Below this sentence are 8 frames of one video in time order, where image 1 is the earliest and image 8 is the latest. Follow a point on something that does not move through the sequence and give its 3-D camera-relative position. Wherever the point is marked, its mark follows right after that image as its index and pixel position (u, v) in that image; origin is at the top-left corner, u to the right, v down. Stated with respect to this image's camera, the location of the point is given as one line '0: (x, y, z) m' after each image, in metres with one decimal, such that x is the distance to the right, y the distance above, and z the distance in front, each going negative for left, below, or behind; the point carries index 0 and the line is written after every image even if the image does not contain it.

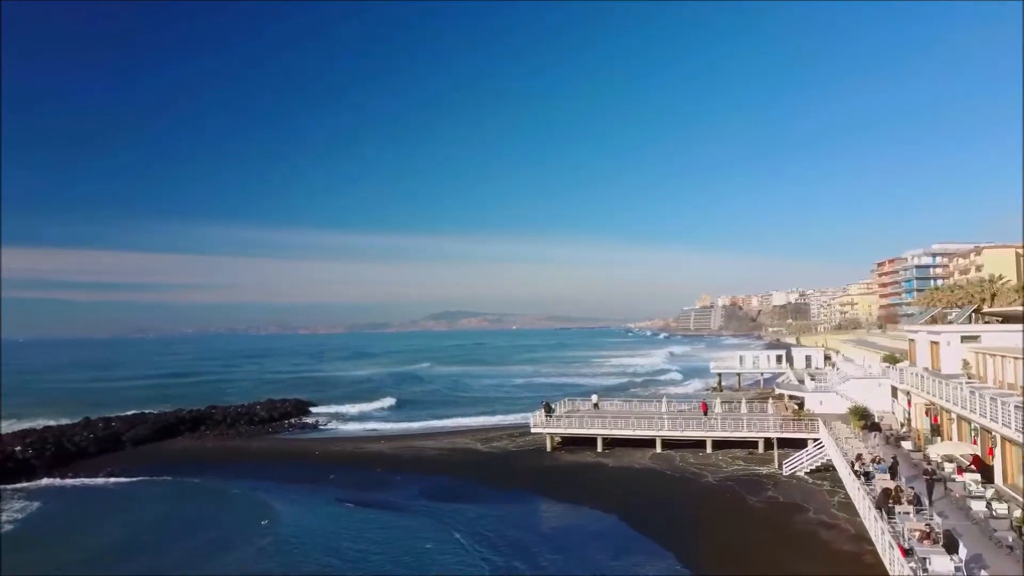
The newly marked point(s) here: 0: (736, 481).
0: (+6.8, -5.9, +18.4) m
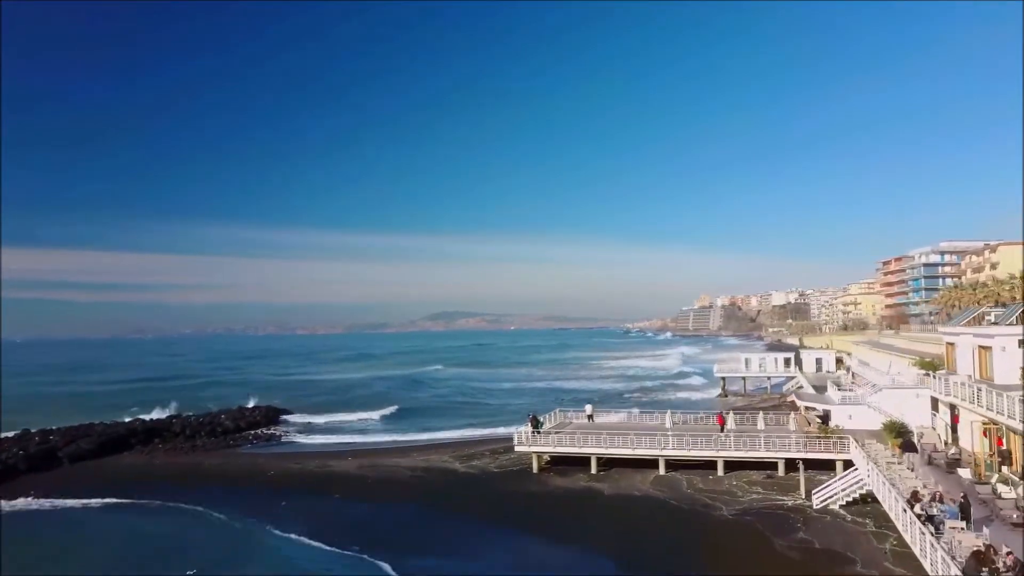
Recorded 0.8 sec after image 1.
0: (+6.1, -5.7, +15.3) m
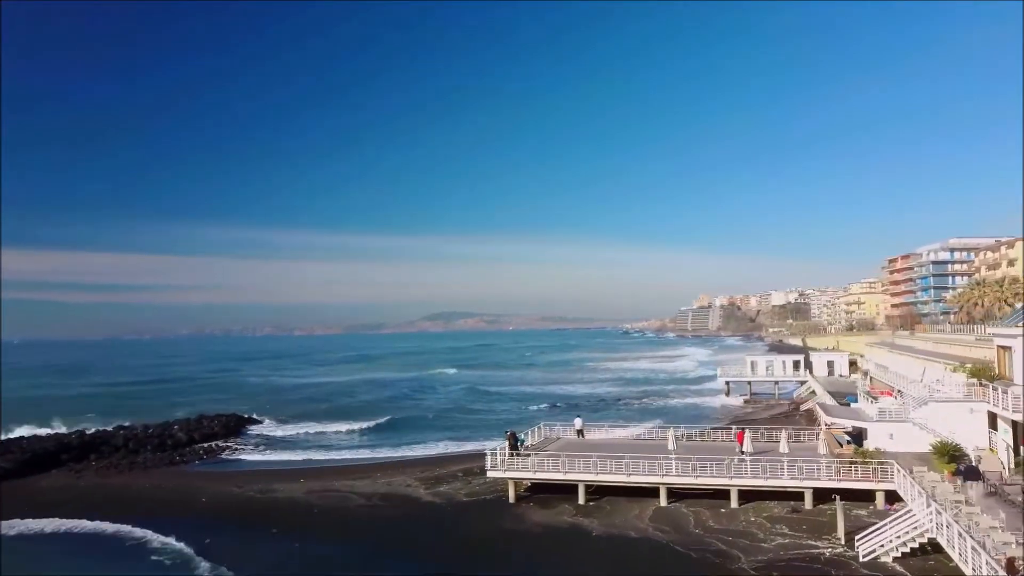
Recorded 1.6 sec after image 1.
0: (+5.4, -5.5, +12.0) m
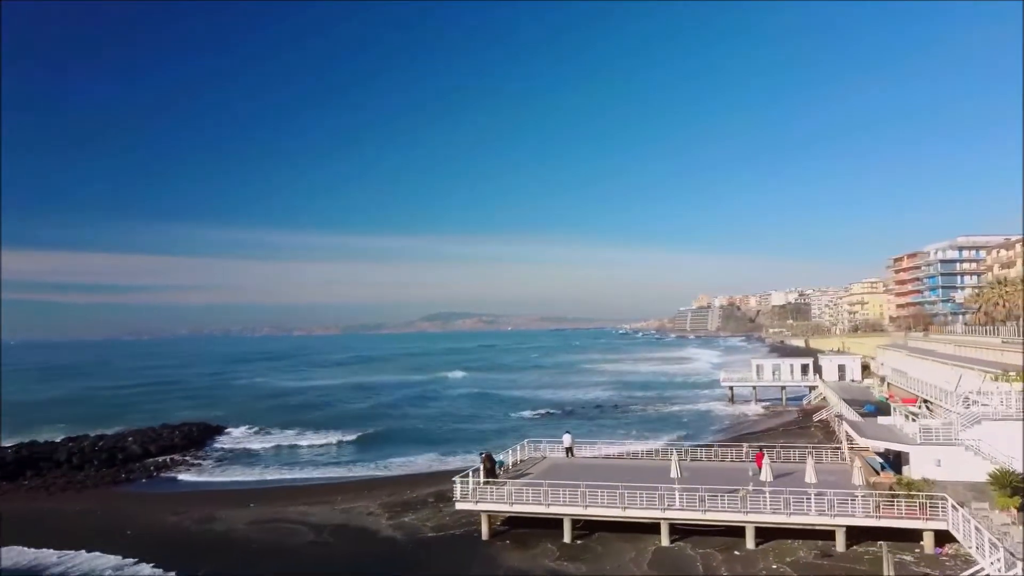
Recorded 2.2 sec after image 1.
0: (+4.7, -5.5, +9.3) m
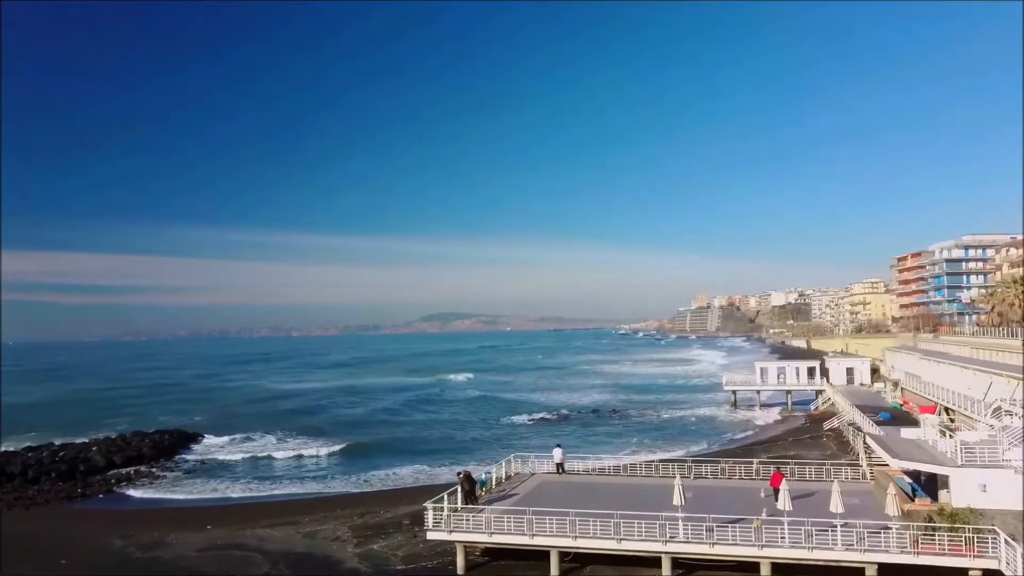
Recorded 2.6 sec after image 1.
0: (+4.3, -5.4, +7.5) m
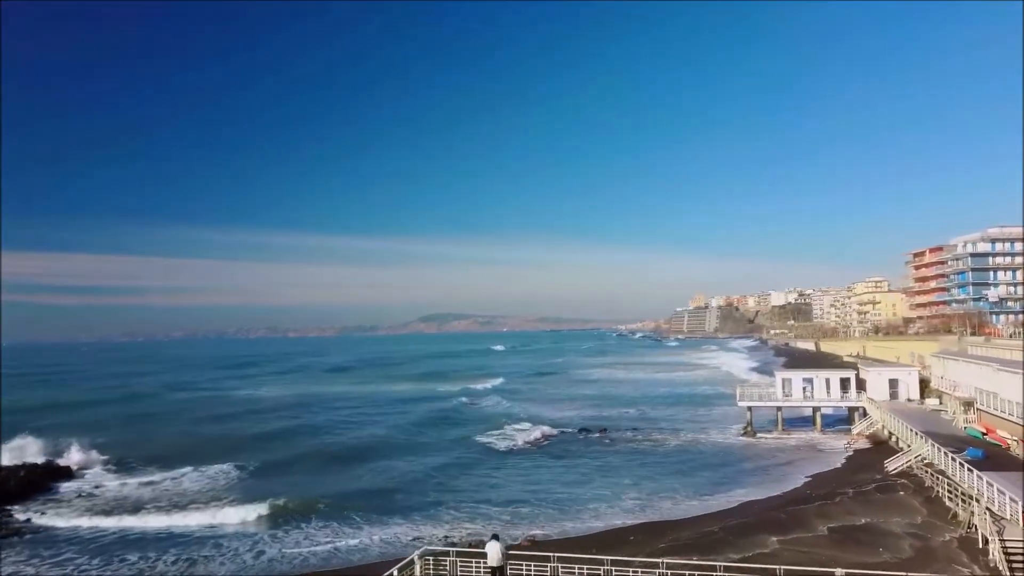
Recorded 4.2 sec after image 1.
0: (+2.8, -5.1, +0.5) m
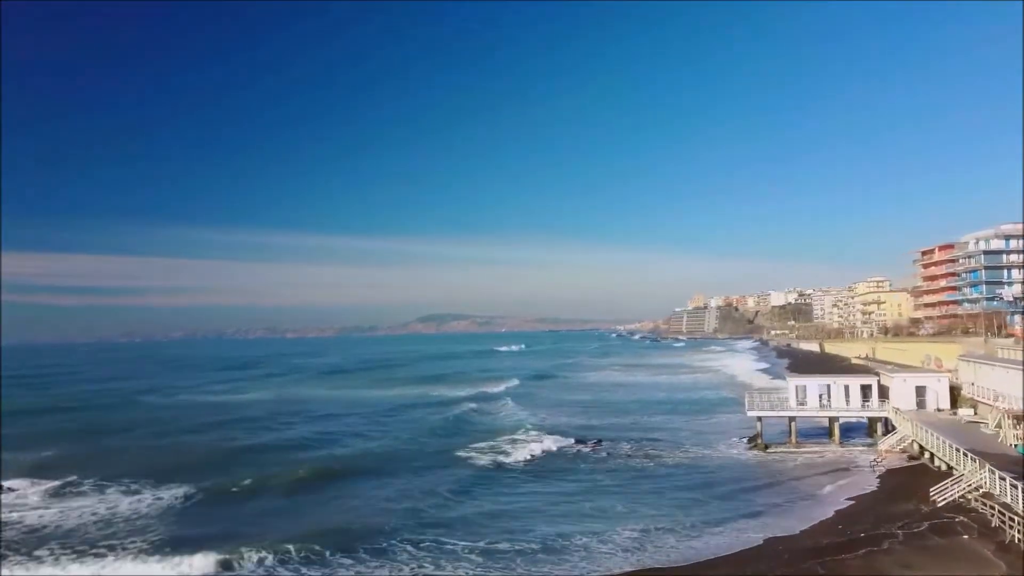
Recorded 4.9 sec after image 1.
0: (+2.1, -4.9, -2.6) m
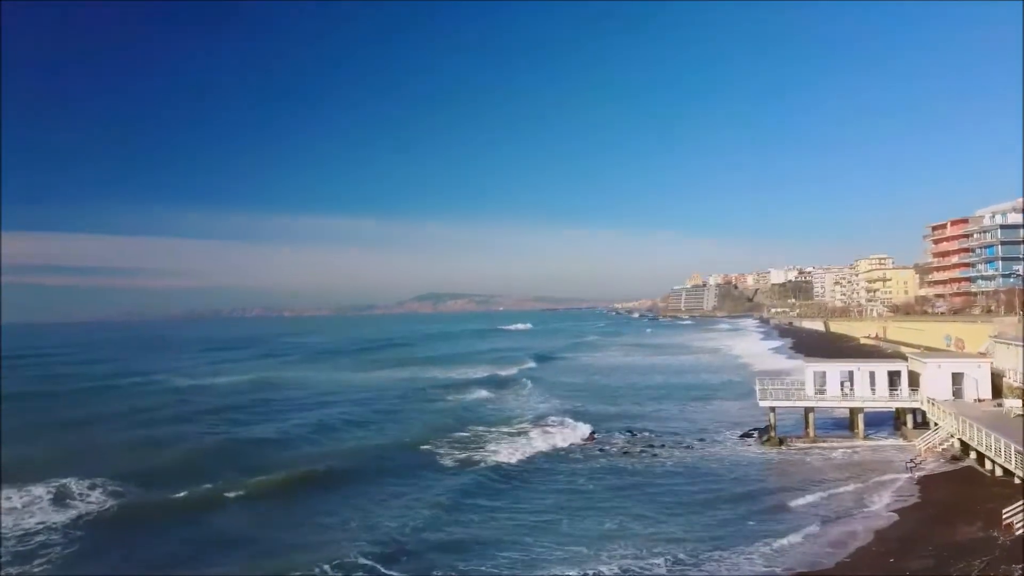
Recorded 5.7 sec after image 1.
0: (+1.3, -5.0, -6.1) m
